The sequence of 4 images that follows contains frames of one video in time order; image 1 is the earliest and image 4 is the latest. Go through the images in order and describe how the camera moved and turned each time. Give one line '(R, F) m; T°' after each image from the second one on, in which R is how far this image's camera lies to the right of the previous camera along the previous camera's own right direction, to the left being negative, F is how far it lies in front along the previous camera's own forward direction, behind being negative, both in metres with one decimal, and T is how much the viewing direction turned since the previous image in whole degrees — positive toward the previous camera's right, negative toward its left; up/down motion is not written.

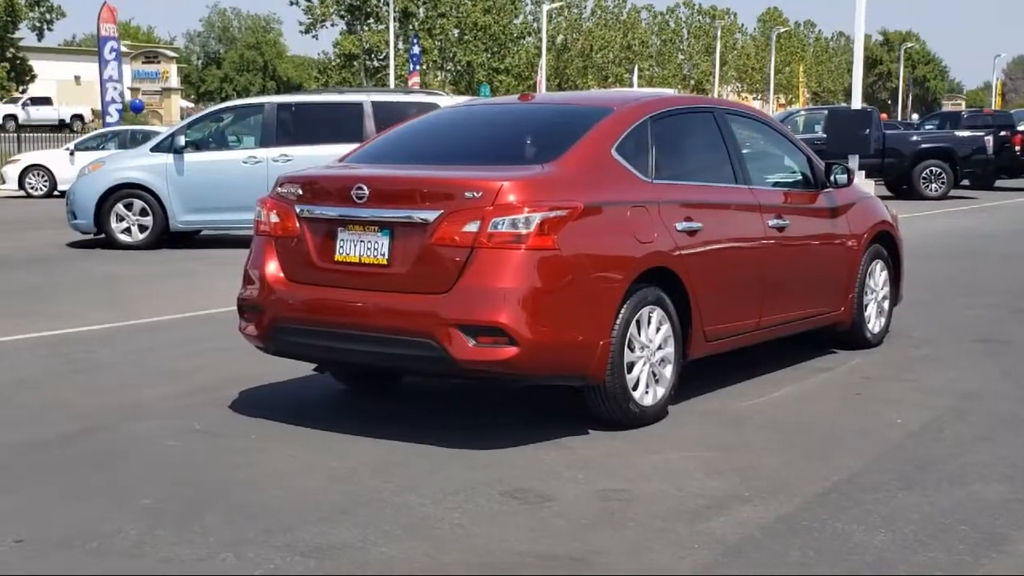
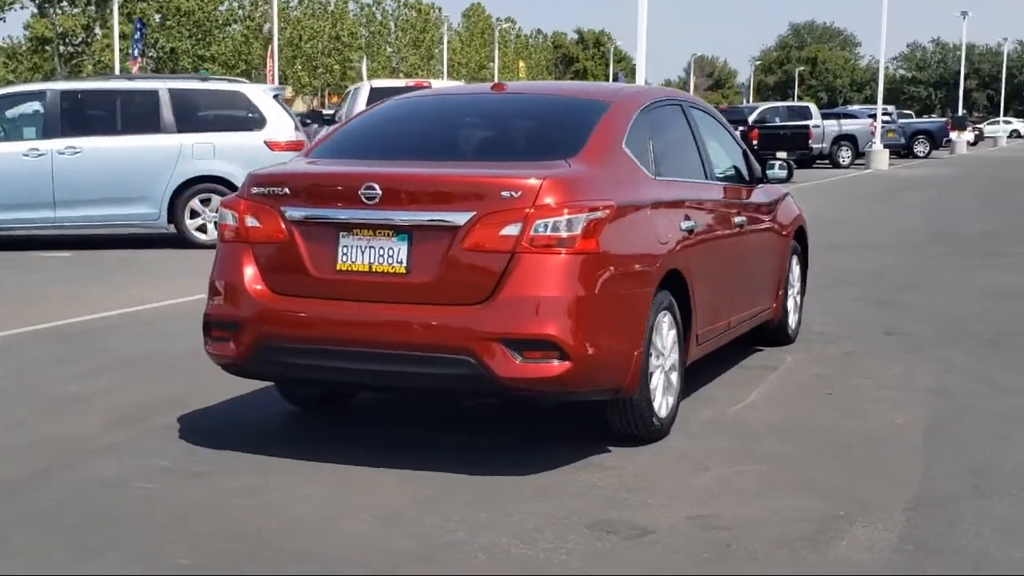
(-1.4, +0.7) m; +13°
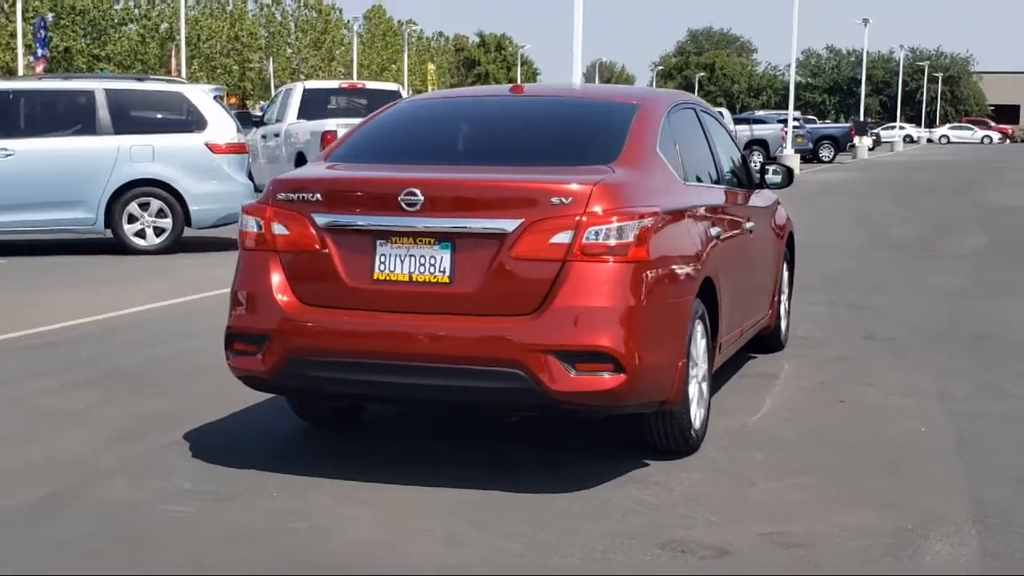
(-0.6, +0.2) m; +4°
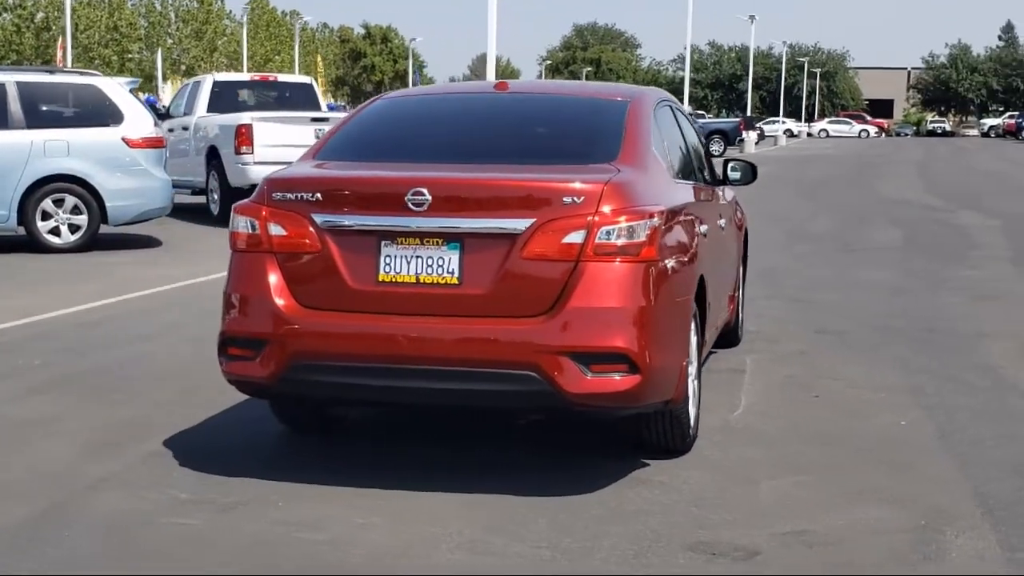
(-0.5, +0.1) m; +5°
